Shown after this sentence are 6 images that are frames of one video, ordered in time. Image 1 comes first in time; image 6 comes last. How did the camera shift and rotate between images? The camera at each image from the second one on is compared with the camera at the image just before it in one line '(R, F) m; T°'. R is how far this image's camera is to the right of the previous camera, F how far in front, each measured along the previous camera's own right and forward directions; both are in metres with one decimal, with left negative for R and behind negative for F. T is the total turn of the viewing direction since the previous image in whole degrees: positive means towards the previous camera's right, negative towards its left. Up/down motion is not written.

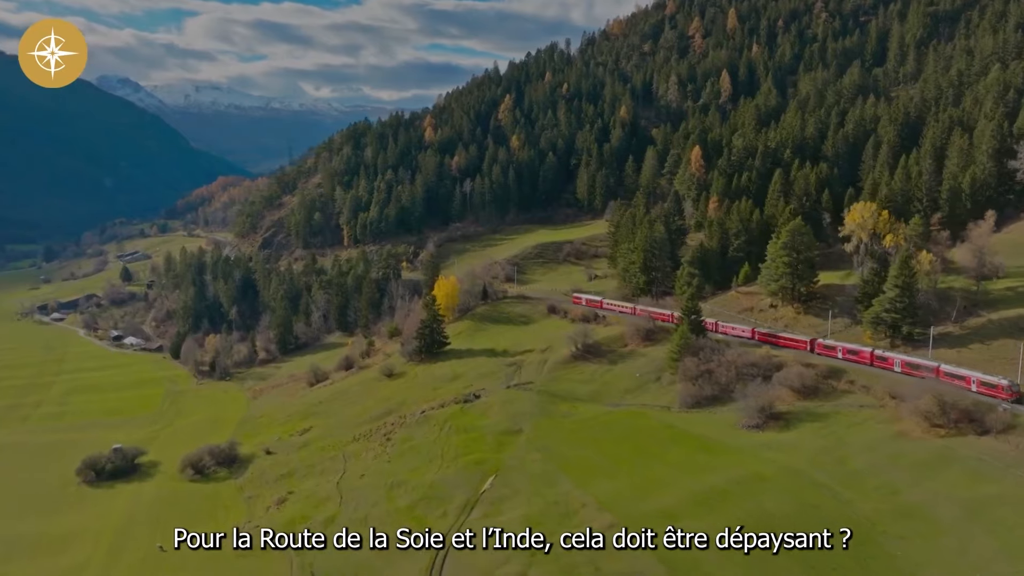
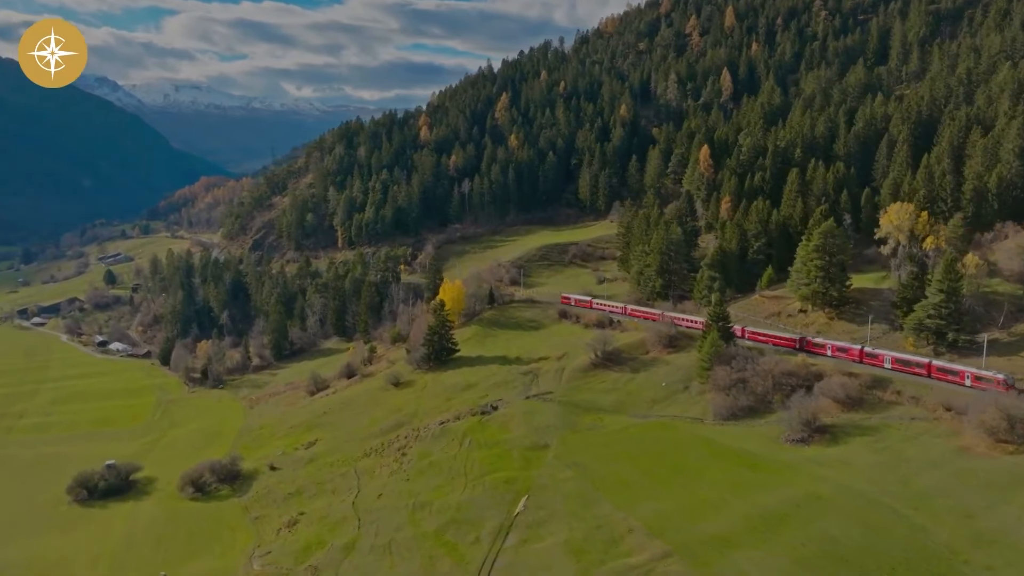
(-3.6, +3.5) m; +1°
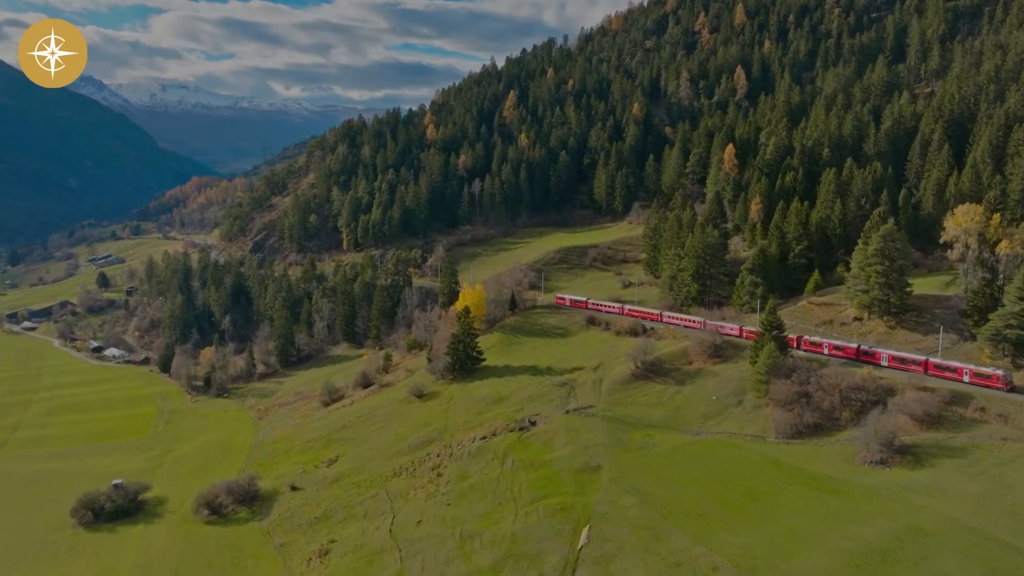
(-4.8, +4.4) m; +1°
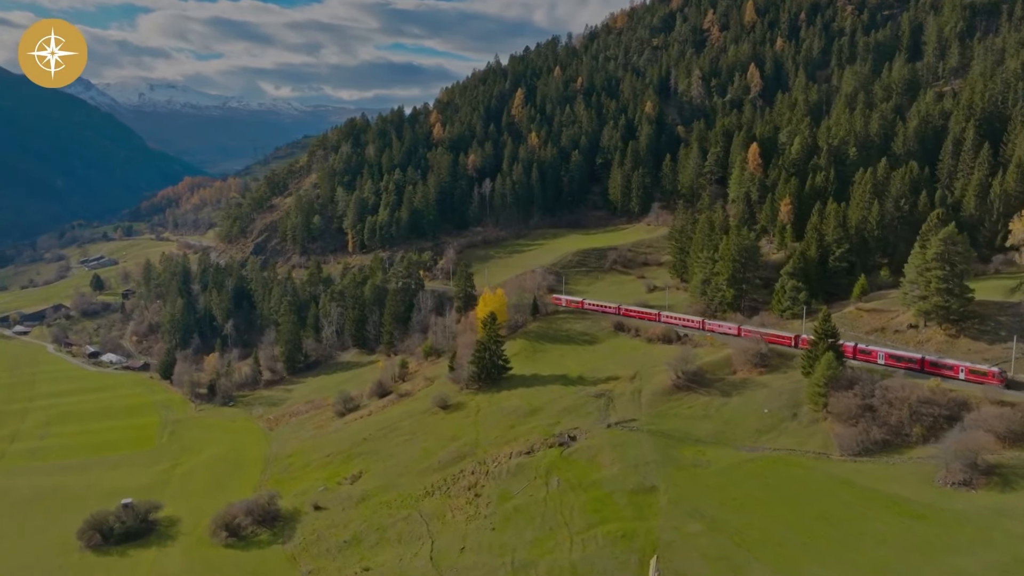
(-4.3, +3.9) m; +1°
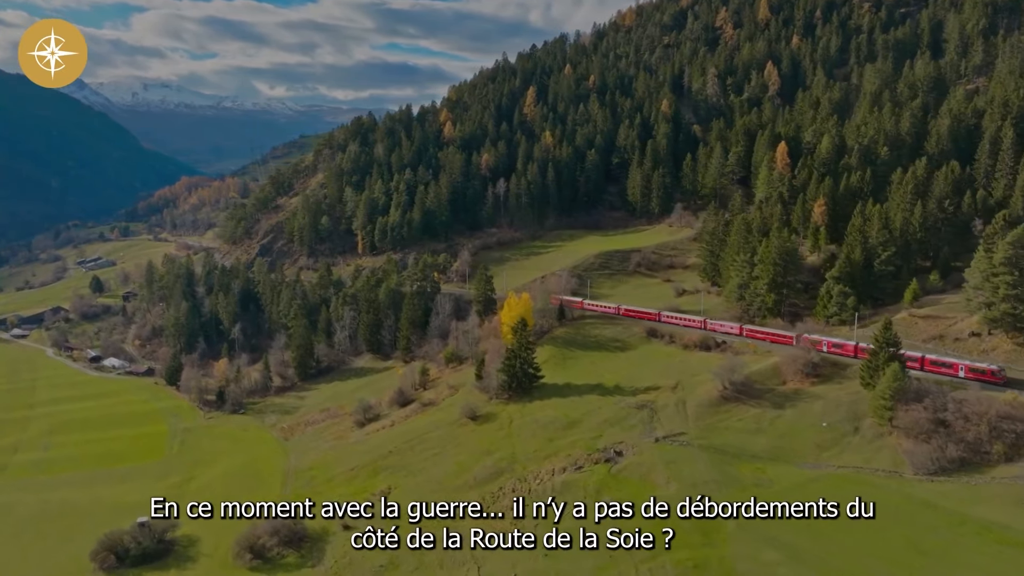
(-4.1, +3.6) m; 0°
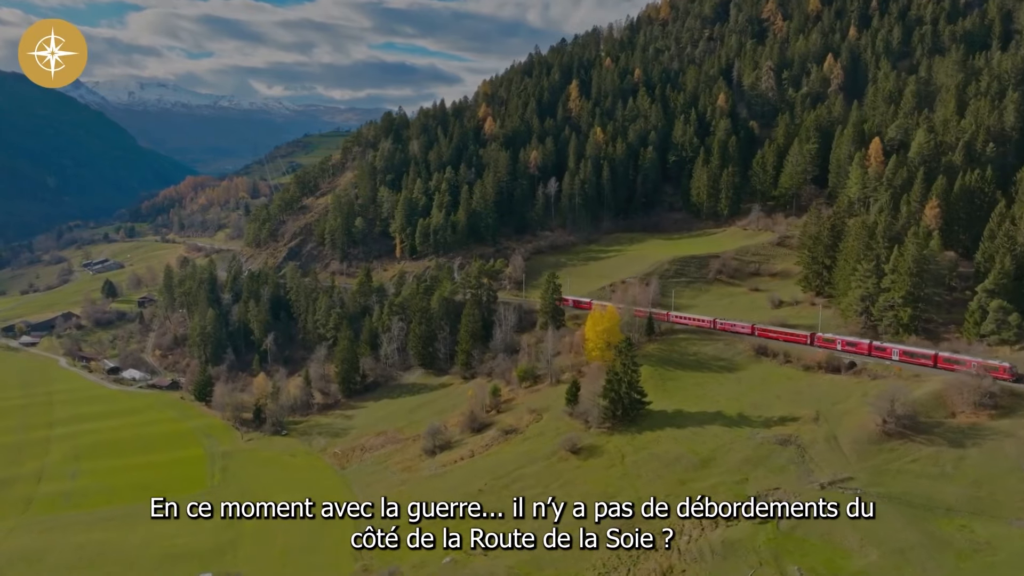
(-10.5, +9.3) m; 0°
